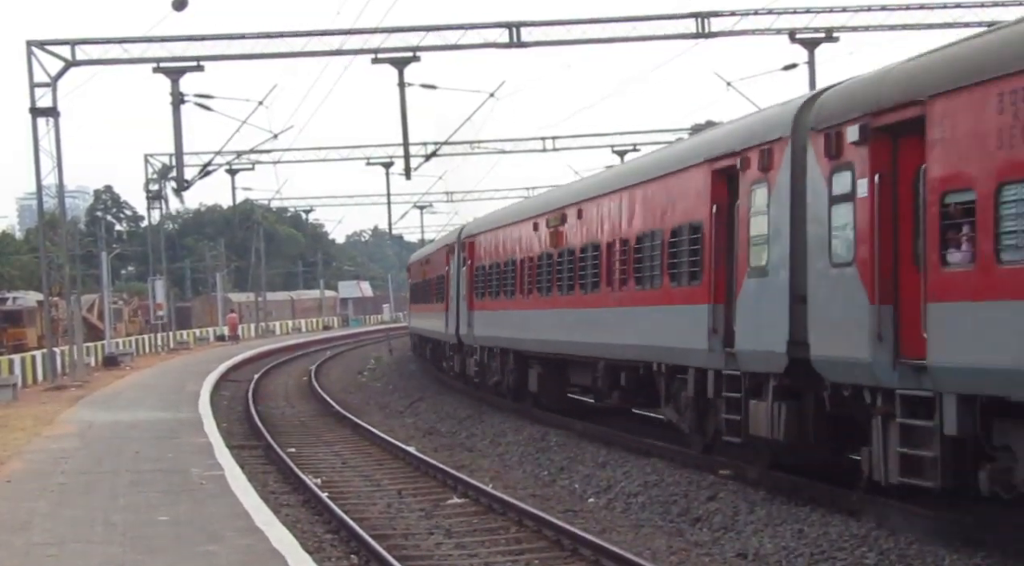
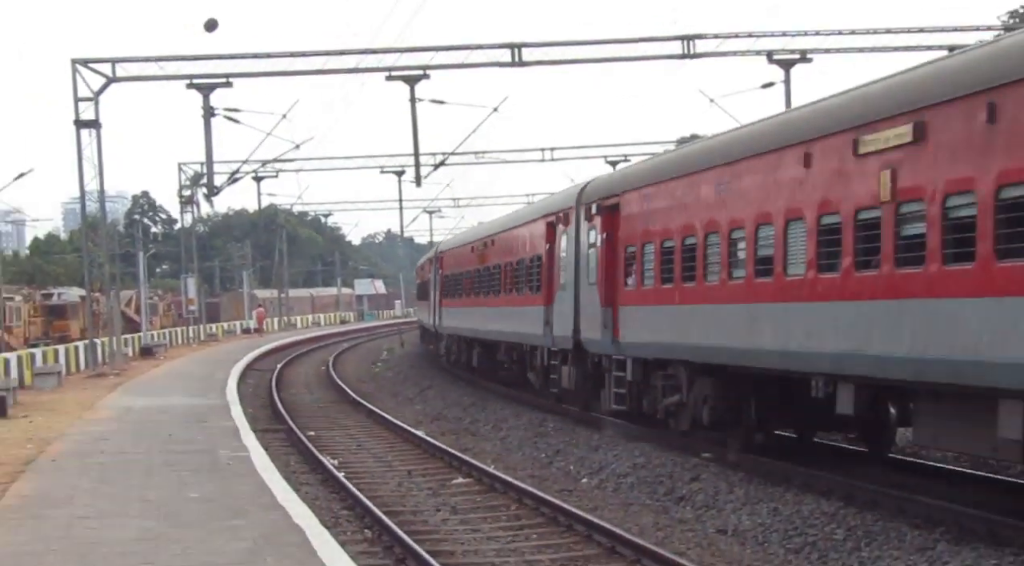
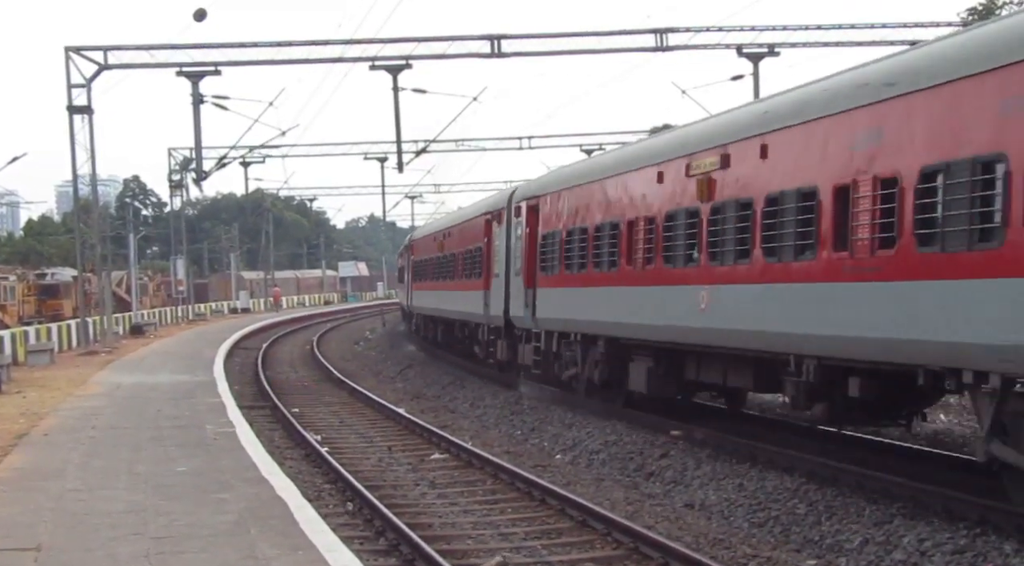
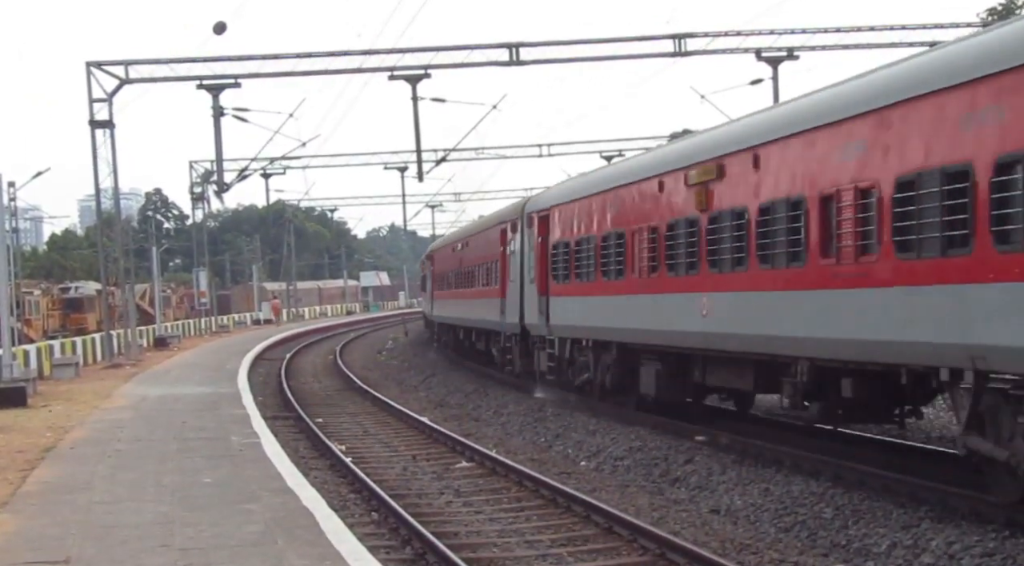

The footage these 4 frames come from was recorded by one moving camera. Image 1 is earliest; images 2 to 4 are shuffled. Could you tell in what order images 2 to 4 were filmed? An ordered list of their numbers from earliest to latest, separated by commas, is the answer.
2, 4, 3
